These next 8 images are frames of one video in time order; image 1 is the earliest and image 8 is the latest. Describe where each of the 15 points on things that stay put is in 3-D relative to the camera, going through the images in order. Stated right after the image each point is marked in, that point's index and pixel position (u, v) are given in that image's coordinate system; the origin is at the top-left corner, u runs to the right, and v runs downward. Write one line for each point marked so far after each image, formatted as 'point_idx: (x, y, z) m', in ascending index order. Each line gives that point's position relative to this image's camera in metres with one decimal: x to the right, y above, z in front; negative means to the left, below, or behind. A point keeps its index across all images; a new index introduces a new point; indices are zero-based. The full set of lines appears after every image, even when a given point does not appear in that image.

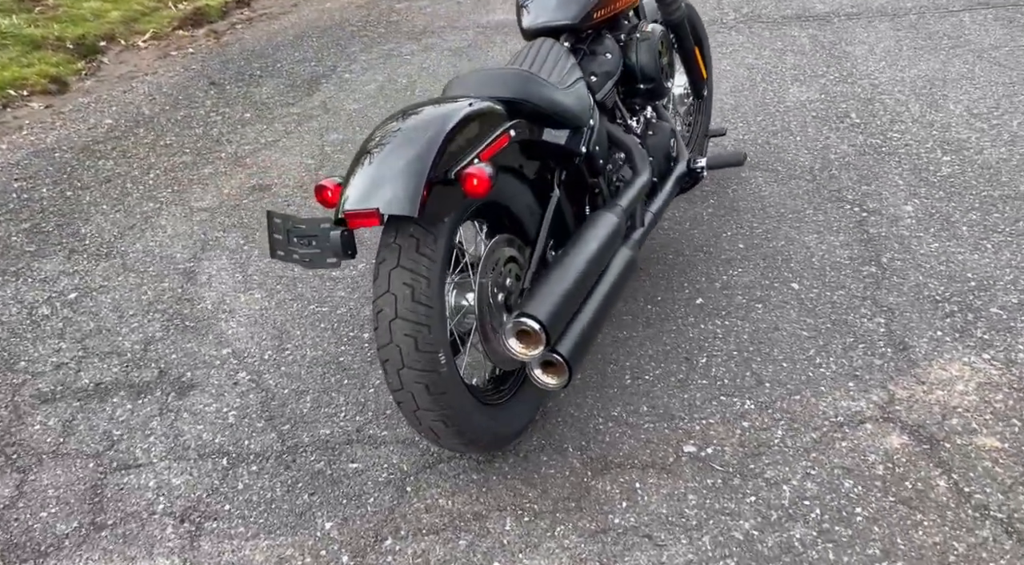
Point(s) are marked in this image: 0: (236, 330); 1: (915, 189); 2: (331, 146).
0: (-1.0, -0.2, +3.3) m
1: (+1.9, +0.4, +4.5) m
2: (-1.1, +0.8, +5.8) m
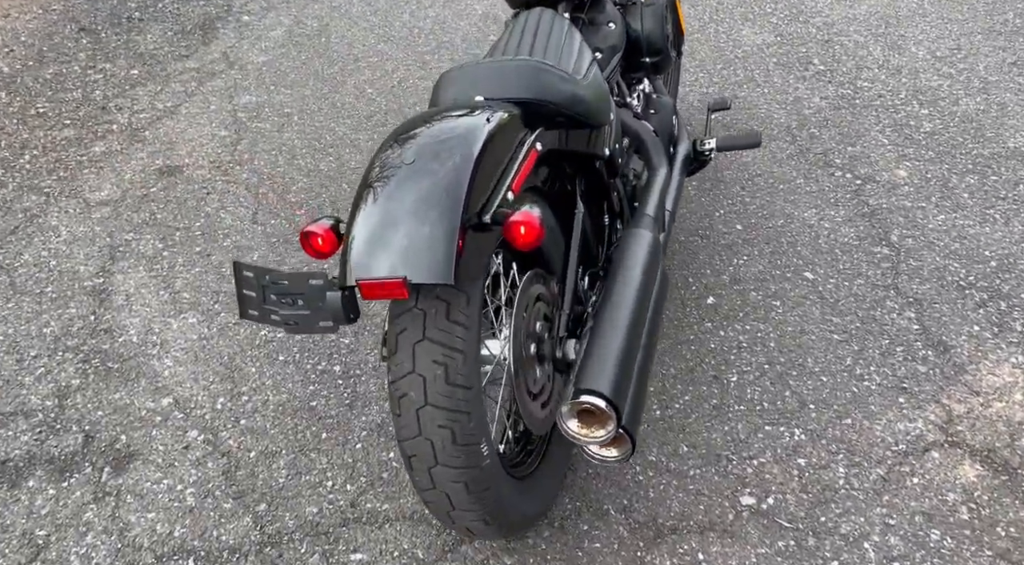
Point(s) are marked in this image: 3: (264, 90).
0: (-1.0, -0.3, +2.7) m
1: (+1.7, +0.6, +4.2) m
2: (-1.5, +0.9, +5.1) m
3: (-1.4, +1.0, +5.4) m
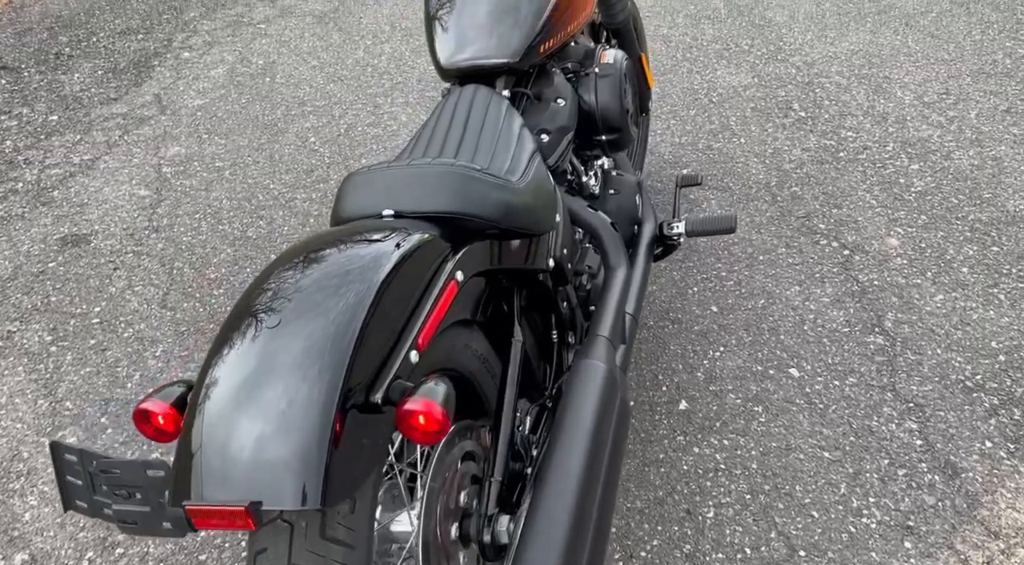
0: (-1.1, -0.5, +2.2) m
1: (+1.5, +0.3, +3.8) m
2: (-1.7, +0.5, +4.7) m
3: (-1.7, +0.7, +5.0) m
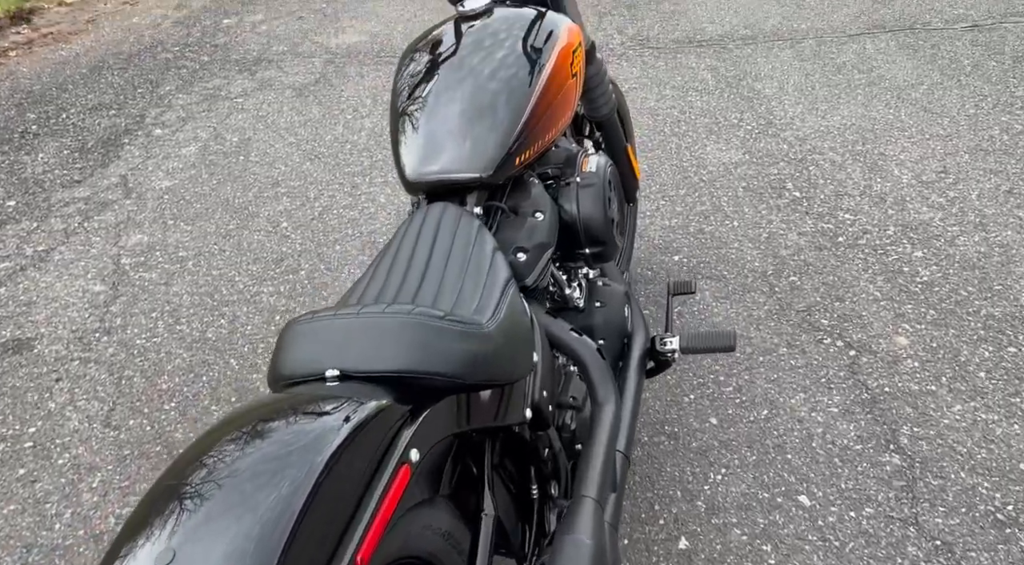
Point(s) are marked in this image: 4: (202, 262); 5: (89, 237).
0: (-1.2, -0.8, +1.9) m
1: (+1.5, -0.1, +3.5) m
2: (-1.8, +0.1, +4.4) m
3: (-1.7, +0.2, +4.7) m
4: (-1.4, +0.1, +4.4) m
5: (-2.1, +0.2, +4.7) m
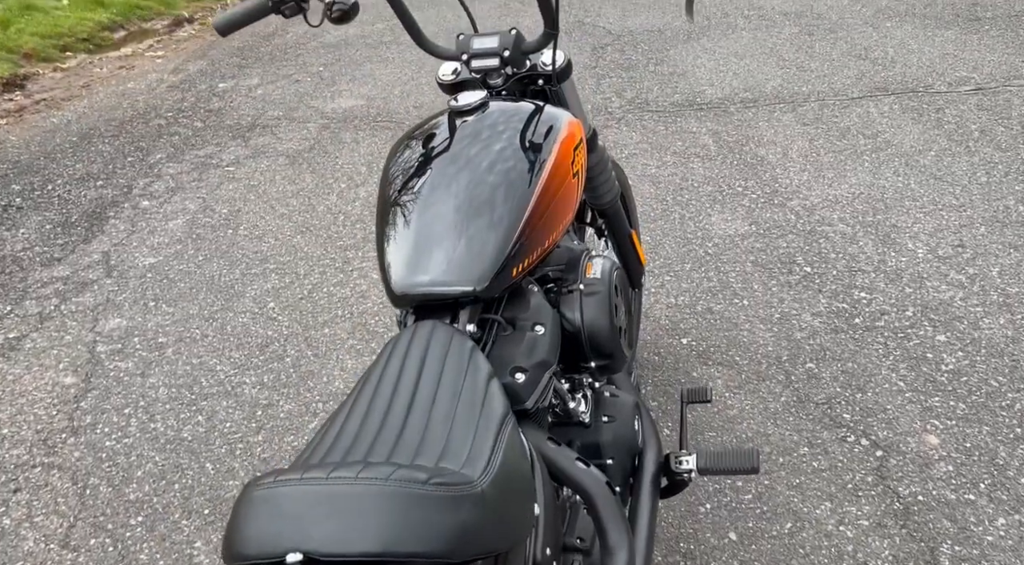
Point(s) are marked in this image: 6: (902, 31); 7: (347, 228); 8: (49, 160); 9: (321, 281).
0: (-1.2, -1.1, +1.6) m
1: (+1.4, -0.4, +3.3) m
2: (-1.8, -0.3, +4.2) m
3: (-1.7, -0.2, +4.5) m
4: (-1.4, -0.3, +4.1) m
5: (-2.1, -0.2, +4.5) m
6: (+2.9, +1.9, +6.9) m
7: (-0.9, +0.3, +5.3) m
8: (-3.4, +0.9, +6.9) m
9: (-0.9, 0.0, +4.6) m
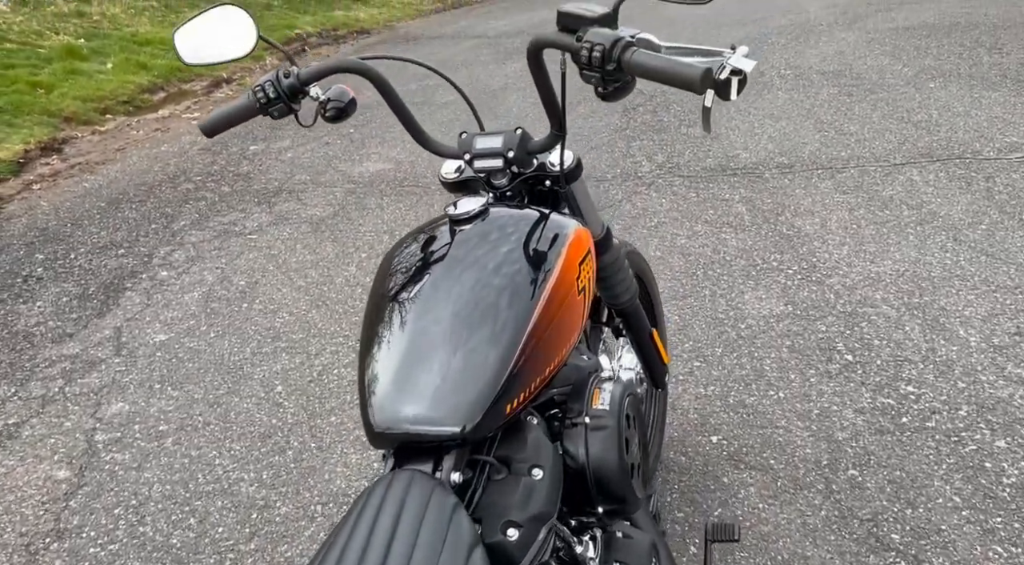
0: (-1.2, -1.3, +1.4) m
1: (+1.5, -0.7, +3.0) m
2: (-1.7, -0.6, +4.0) m
3: (-1.7, -0.5, +4.3) m
4: (-1.4, -0.6, +3.9) m
5: (-2.0, -0.6, +4.3) m
6: (+3.1, +1.3, +6.6) m
7: (-0.8, -0.1, +5.1) m
8: (-3.2, +0.4, +6.8) m
9: (-0.8, -0.4, +4.4) m
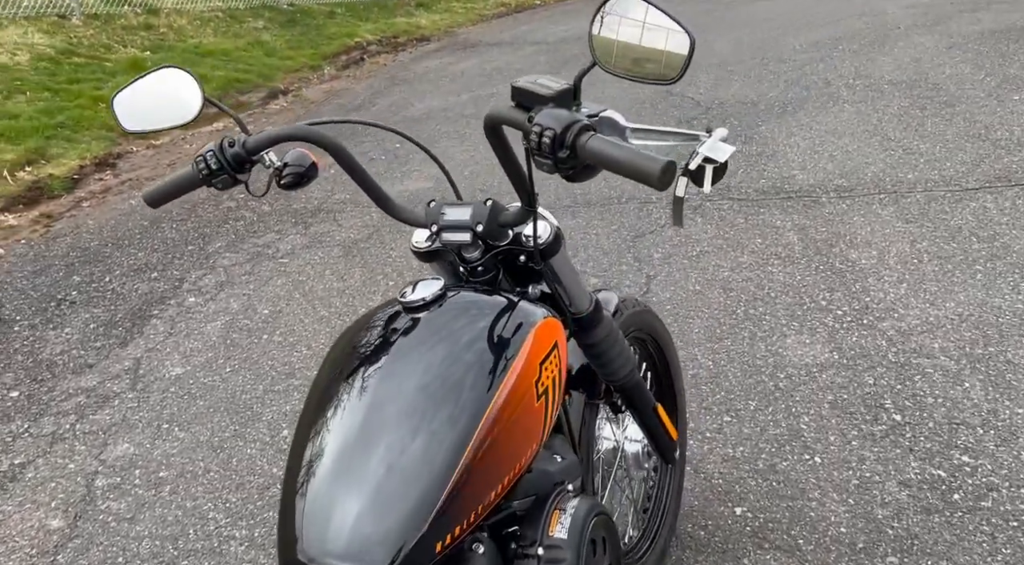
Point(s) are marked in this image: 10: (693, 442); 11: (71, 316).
0: (-1.4, -1.5, +1.2) m
1: (+1.4, -0.9, +2.5) m
2: (-1.7, -0.8, +3.8) m
3: (-1.6, -0.7, +4.1) m
4: (-1.3, -0.8, +3.7) m
5: (-1.9, -0.7, +4.2) m
6: (+3.3, +1.2, +6.1) m
7: (-0.7, -0.3, +4.8) m
8: (-2.9, +0.3, +6.8) m
9: (-0.7, -0.6, +4.2) m
10: (+0.7, -0.6, +3.5) m
11: (-2.6, -0.2, +5.6) m
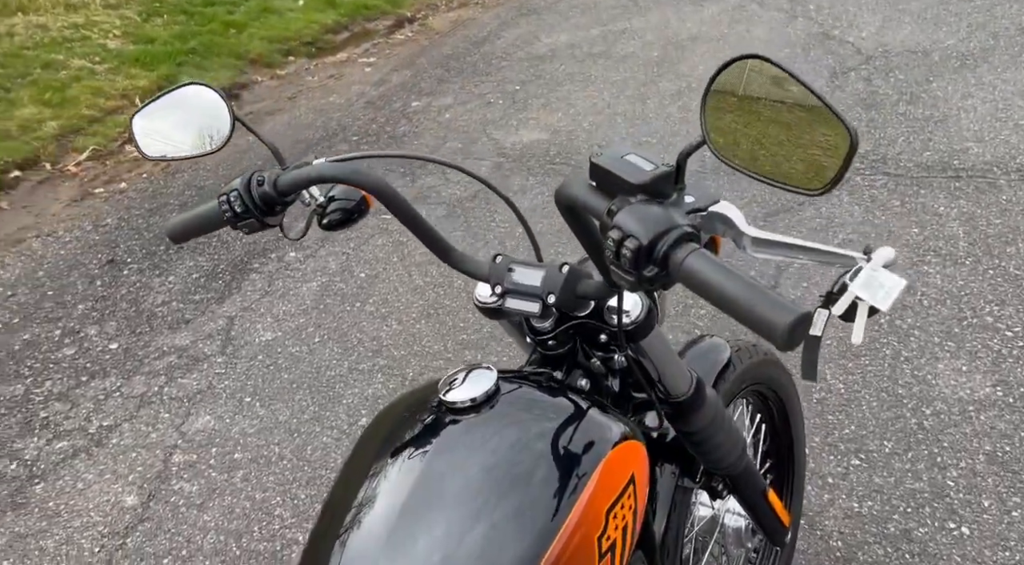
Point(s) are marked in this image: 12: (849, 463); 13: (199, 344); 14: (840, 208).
0: (-1.5, -1.6, +1.1) m
1: (+1.6, -1.1, +2.0) m
2: (-1.3, -0.7, +3.7) m
3: (-1.2, -0.6, +4.0) m
4: (-1.0, -0.7, +3.5) m
5: (-1.5, -0.6, +4.1) m
6: (+4.0, +1.2, +5.0) m
7: (-0.1, -0.2, +4.5) m
8: (-2.0, +0.7, +6.7) m
9: (-0.3, -0.5, +3.9) m
10: (+1.0, -0.6, +3.0) m
11: (-2.0, +0.1, +5.5) m
12: (+1.1, -0.6, +3.2) m
13: (-1.5, -0.3, +4.6) m
14: (+1.5, +0.4, +4.4) m
